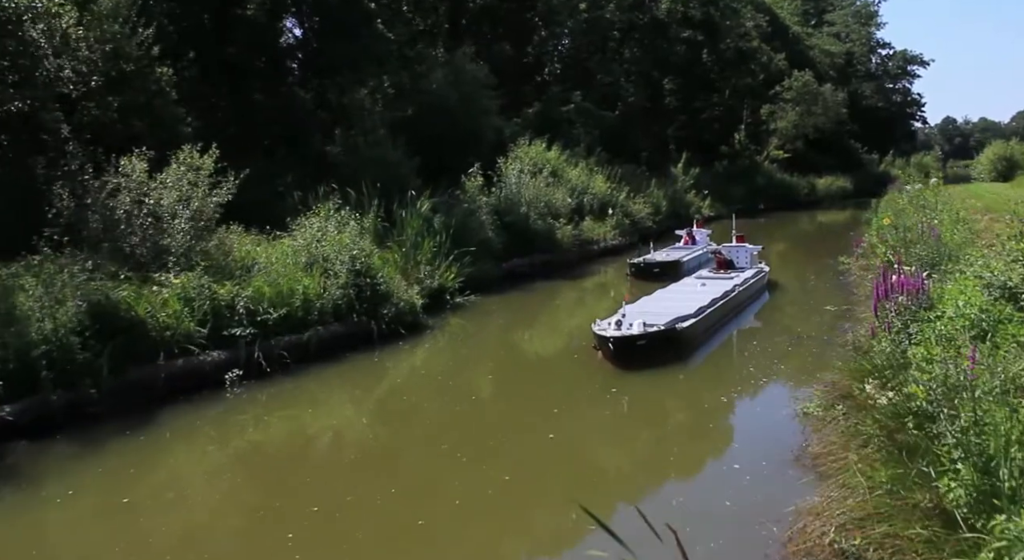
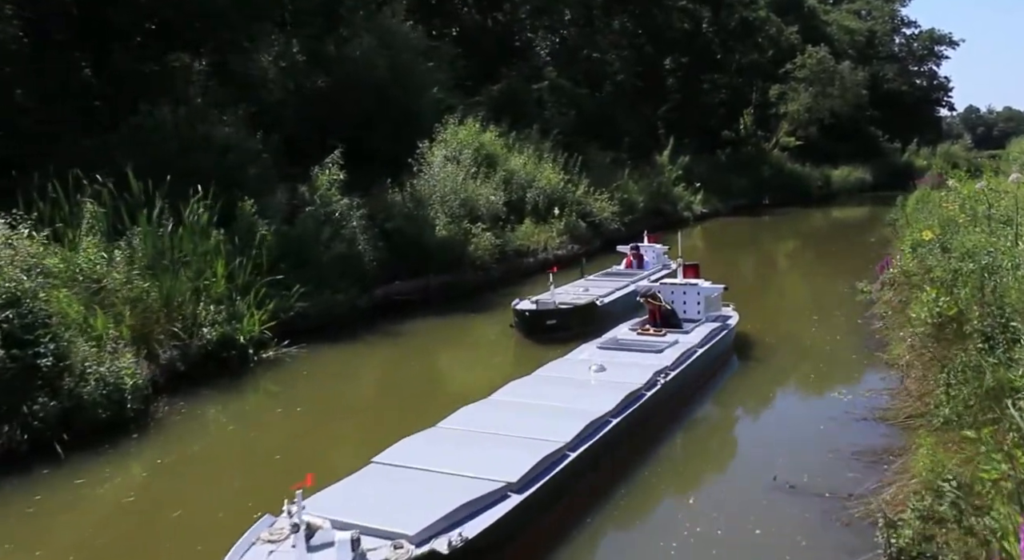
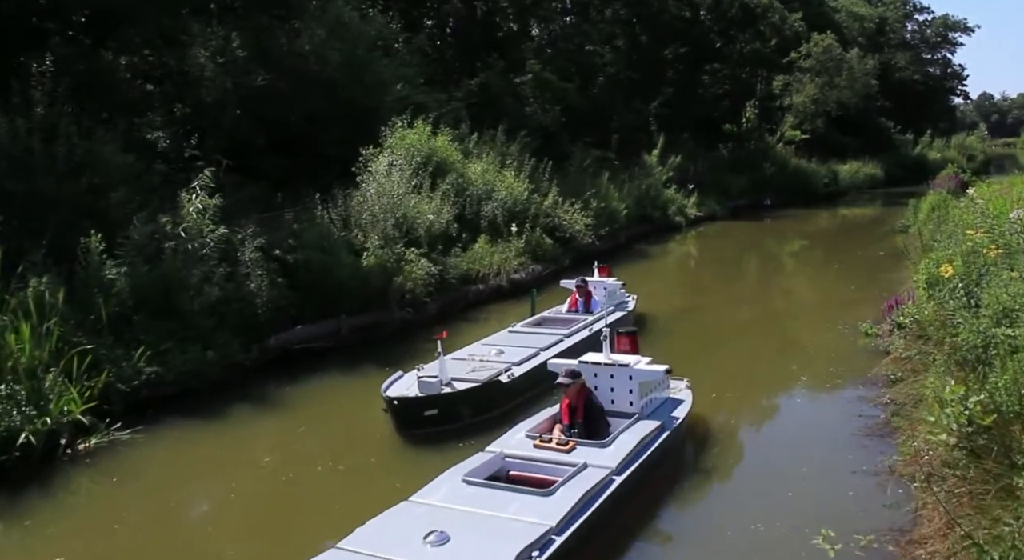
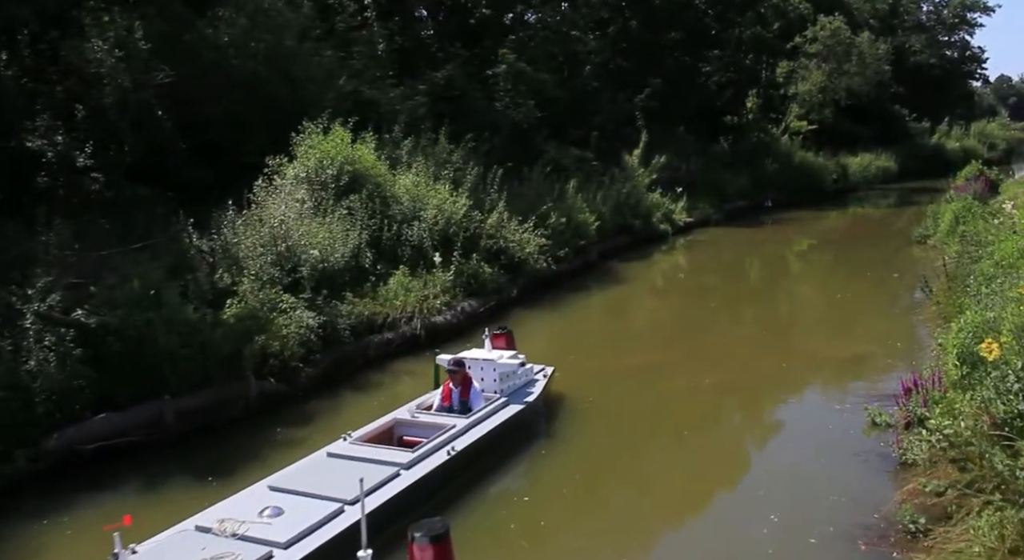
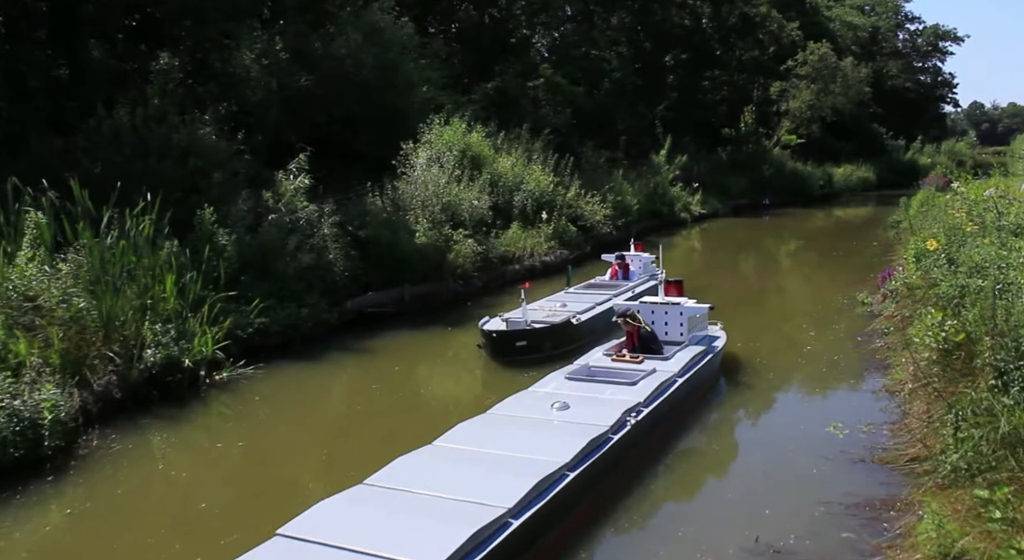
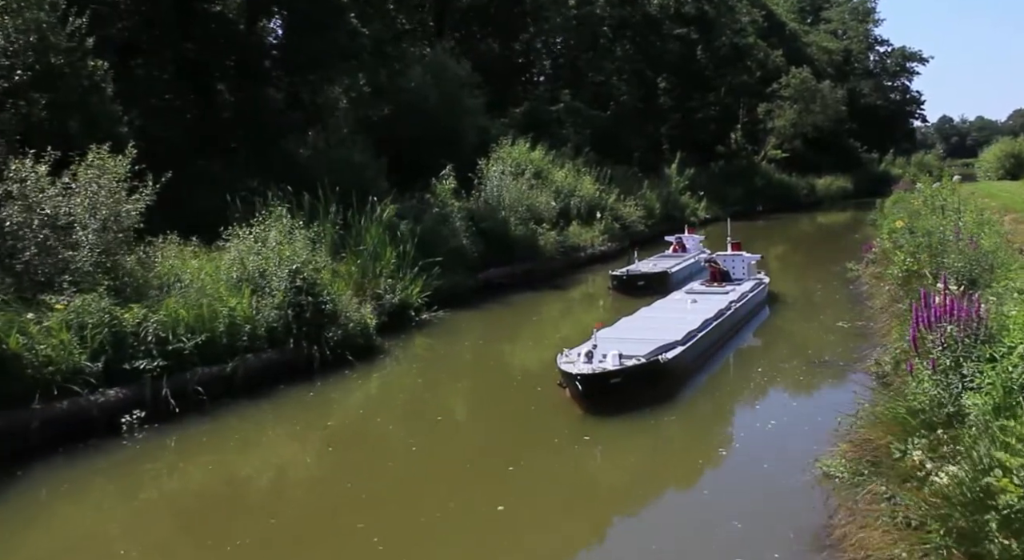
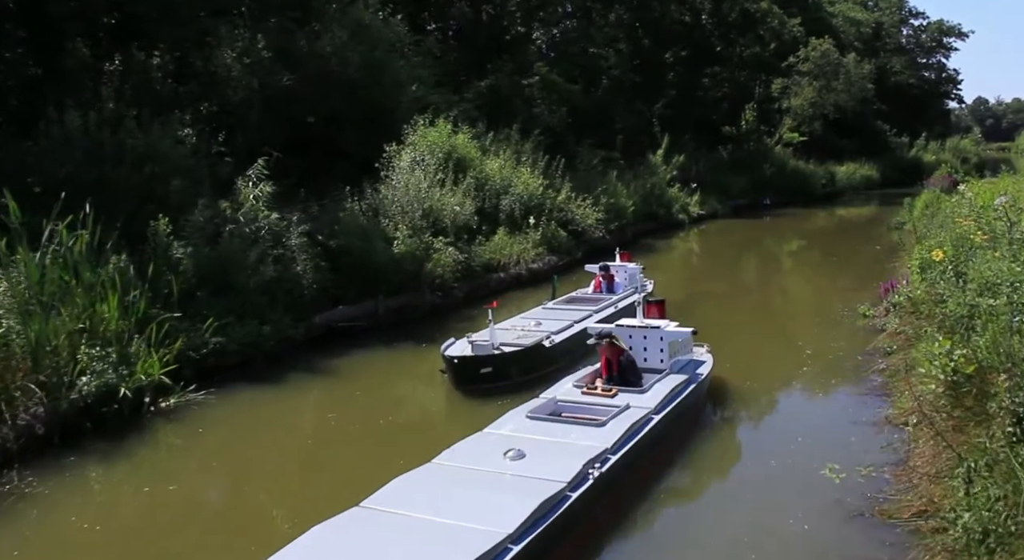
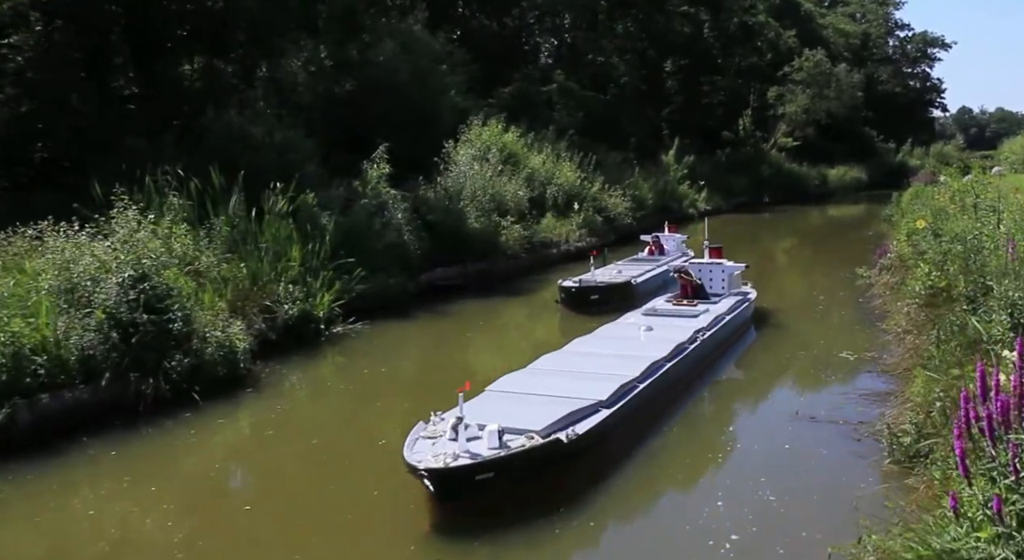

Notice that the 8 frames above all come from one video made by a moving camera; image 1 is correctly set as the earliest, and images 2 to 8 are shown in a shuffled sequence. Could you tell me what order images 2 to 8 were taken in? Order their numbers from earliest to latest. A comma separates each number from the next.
6, 8, 2, 5, 7, 3, 4
